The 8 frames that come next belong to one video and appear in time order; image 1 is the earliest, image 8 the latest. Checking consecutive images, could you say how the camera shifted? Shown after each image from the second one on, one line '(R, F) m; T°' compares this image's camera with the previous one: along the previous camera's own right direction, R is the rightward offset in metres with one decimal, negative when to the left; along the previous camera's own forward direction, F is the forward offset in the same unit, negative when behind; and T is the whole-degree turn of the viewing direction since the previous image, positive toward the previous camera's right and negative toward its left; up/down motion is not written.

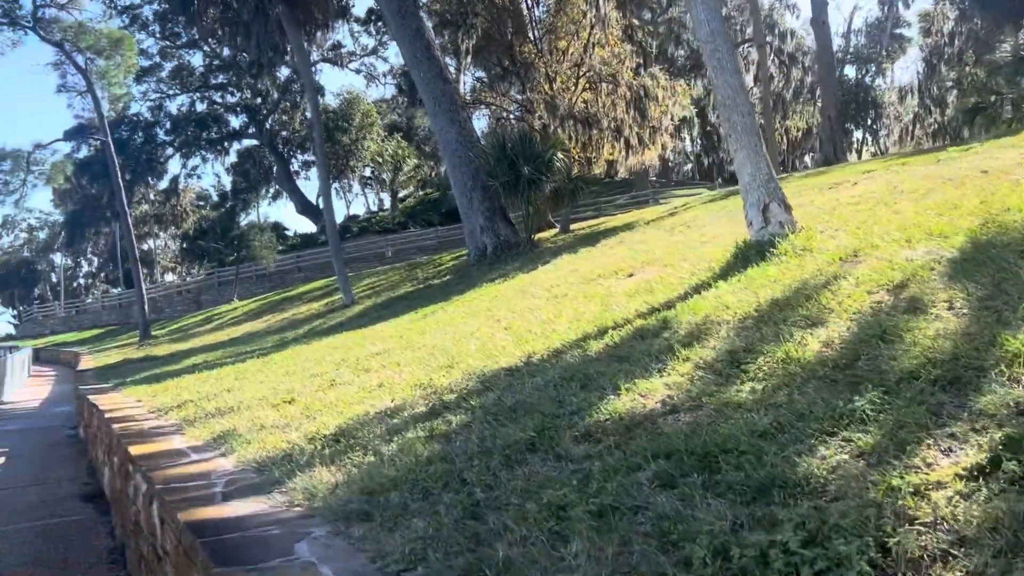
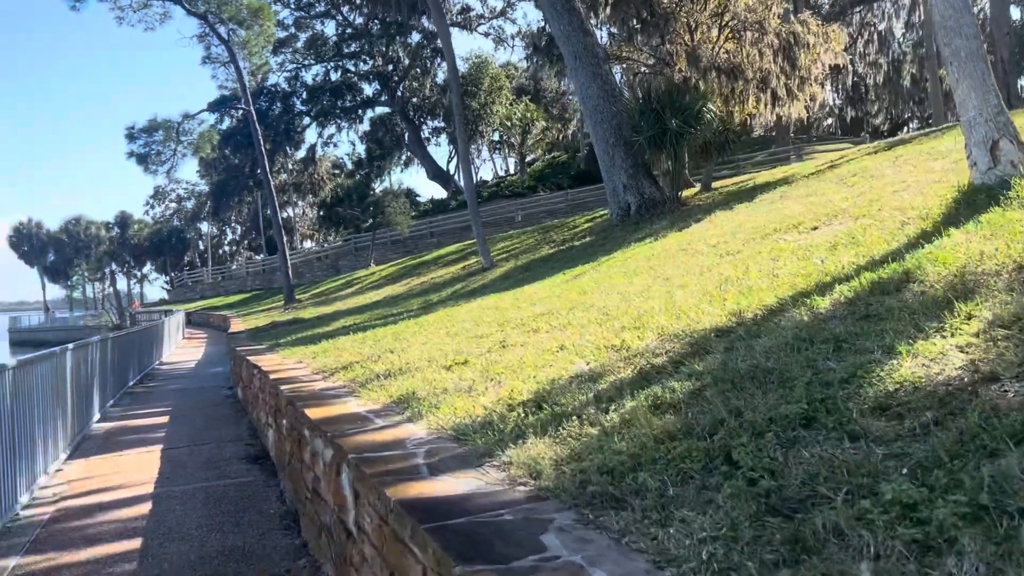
(-0.6, +0.7) m; -9°
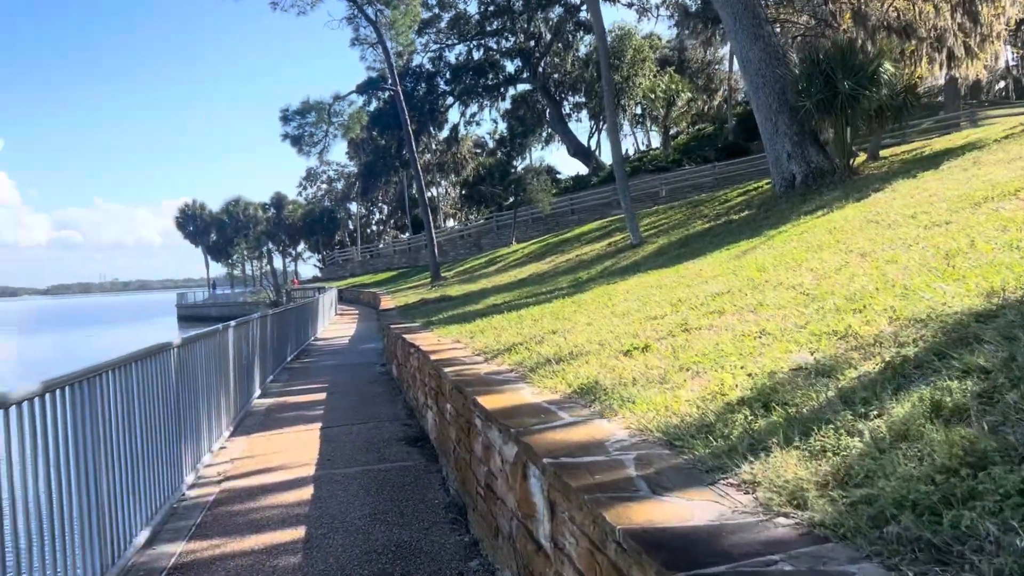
(-0.3, +0.6) m; -10°
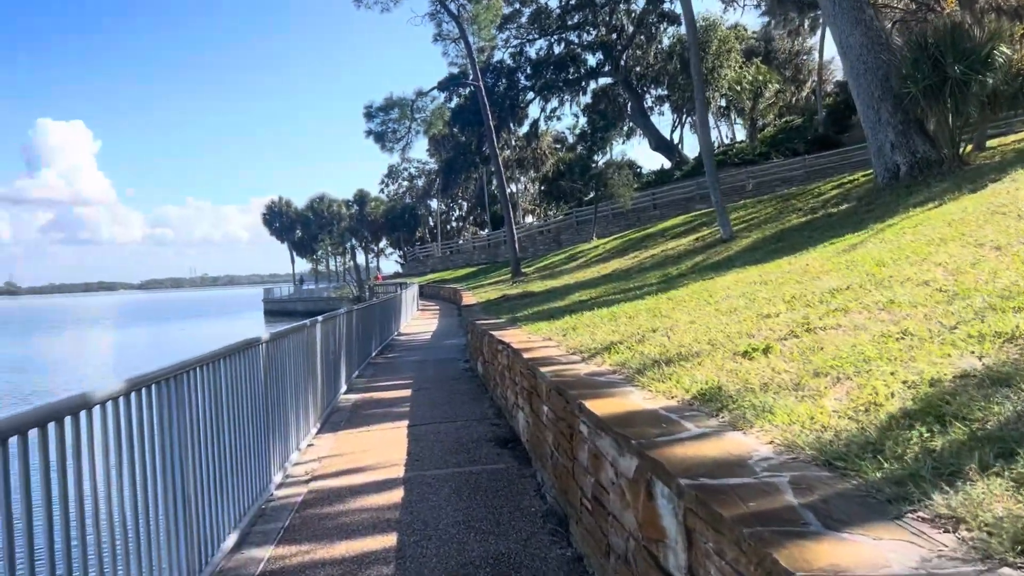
(-0.2, +0.4) m; -6°
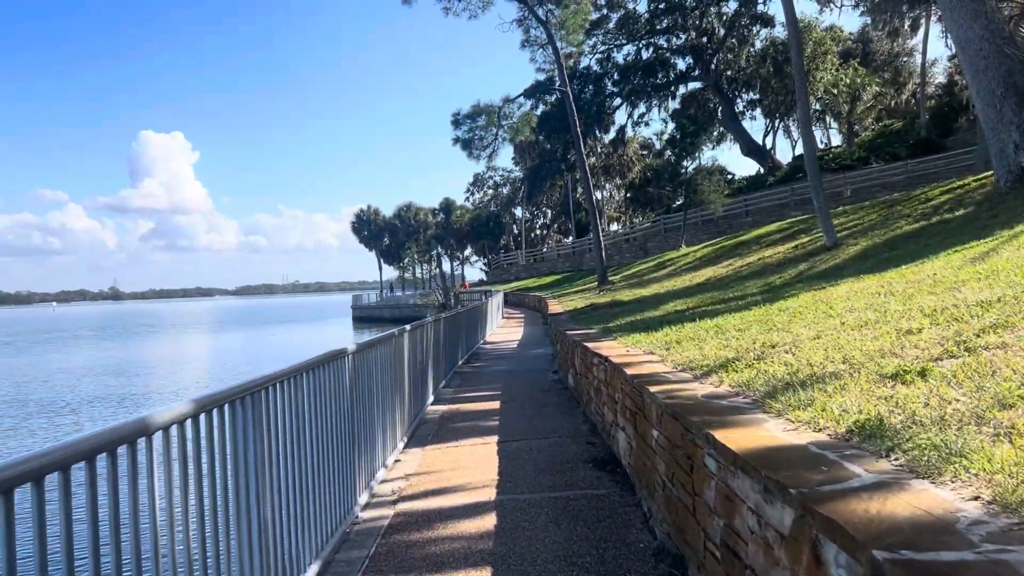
(-0.1, +0.5) m; -6°
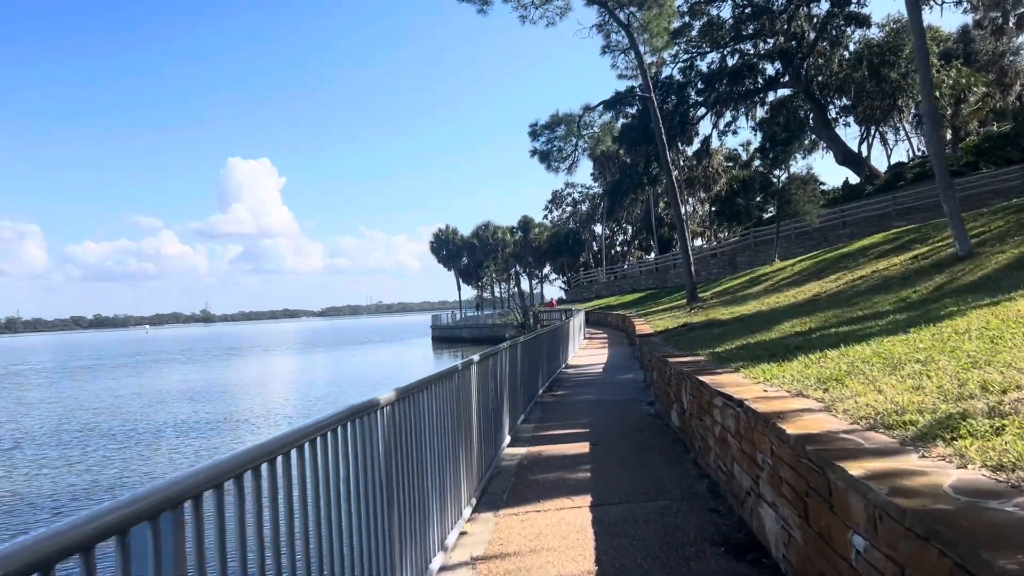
(-0.1, +1.6) m; -6°
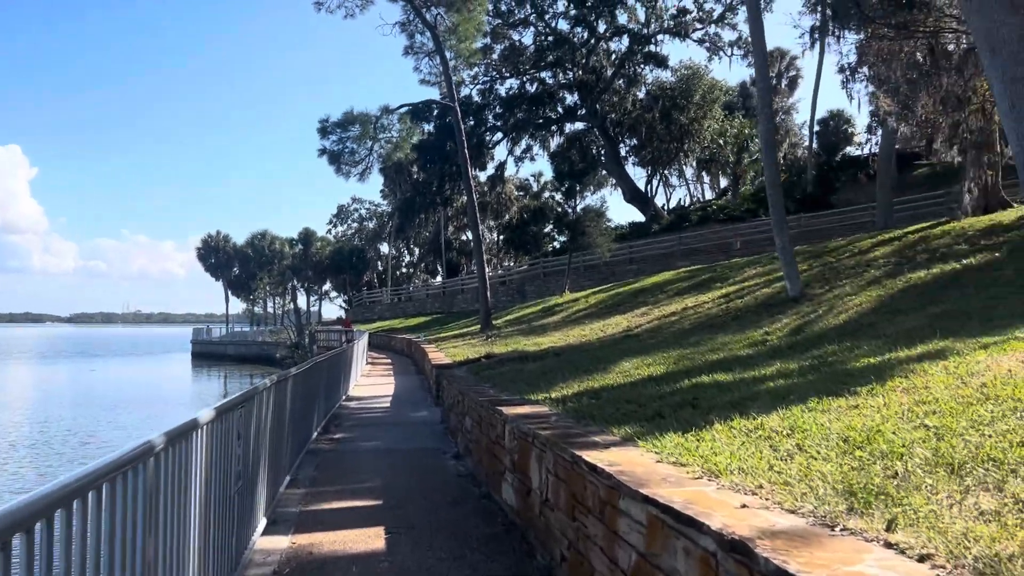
(0.0, +2.8) m; +16°
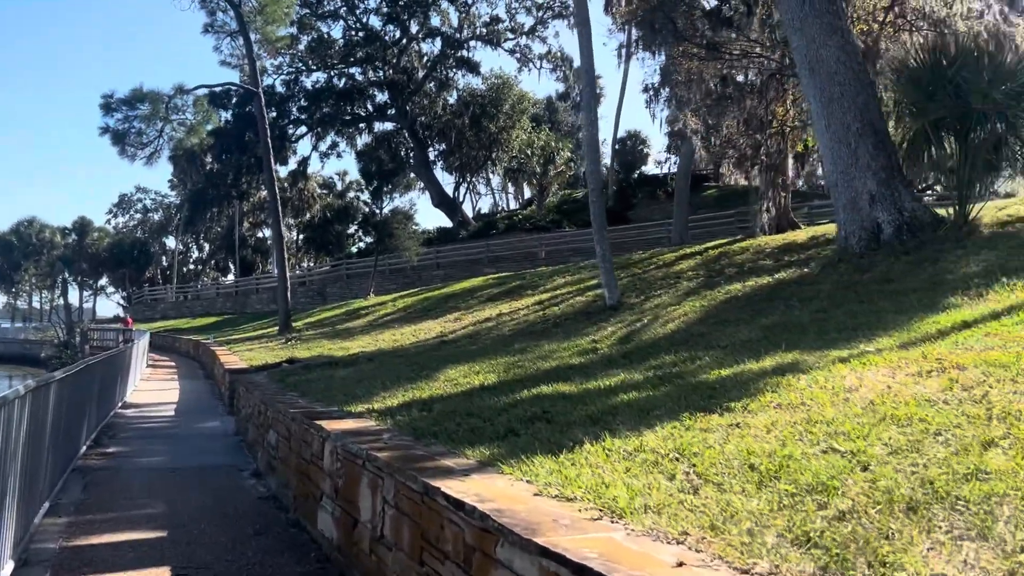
(-0.2, +0.9) m; +14°
